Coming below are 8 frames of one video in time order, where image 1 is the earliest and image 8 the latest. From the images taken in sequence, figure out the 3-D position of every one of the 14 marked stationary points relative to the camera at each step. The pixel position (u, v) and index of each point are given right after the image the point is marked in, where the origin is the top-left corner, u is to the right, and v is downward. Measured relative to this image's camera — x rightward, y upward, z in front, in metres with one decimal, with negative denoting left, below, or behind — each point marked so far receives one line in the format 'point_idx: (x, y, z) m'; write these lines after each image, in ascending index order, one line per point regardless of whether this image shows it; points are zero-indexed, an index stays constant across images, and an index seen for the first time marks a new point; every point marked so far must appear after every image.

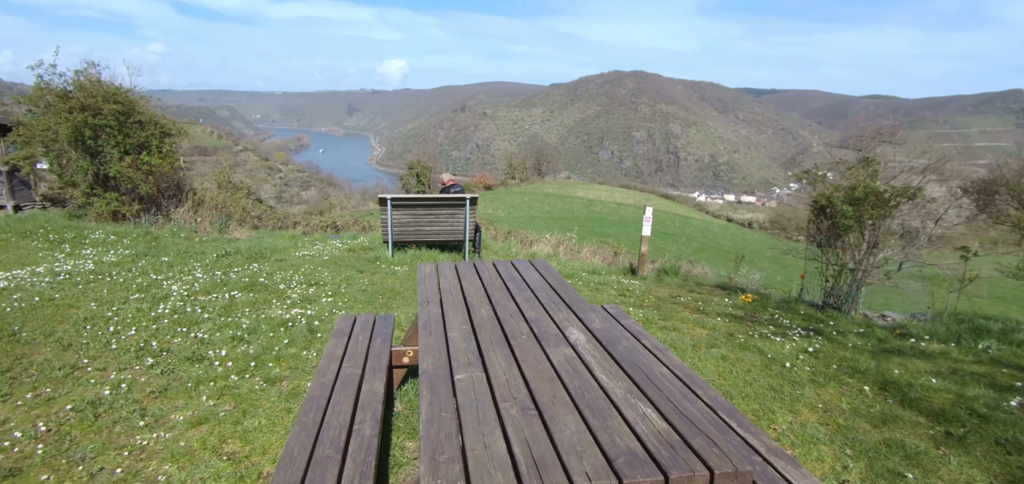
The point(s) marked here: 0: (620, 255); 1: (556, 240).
0: (+2.2, -0.3, +10.3) m
1: (+0.9, 0.0, +11.5) m
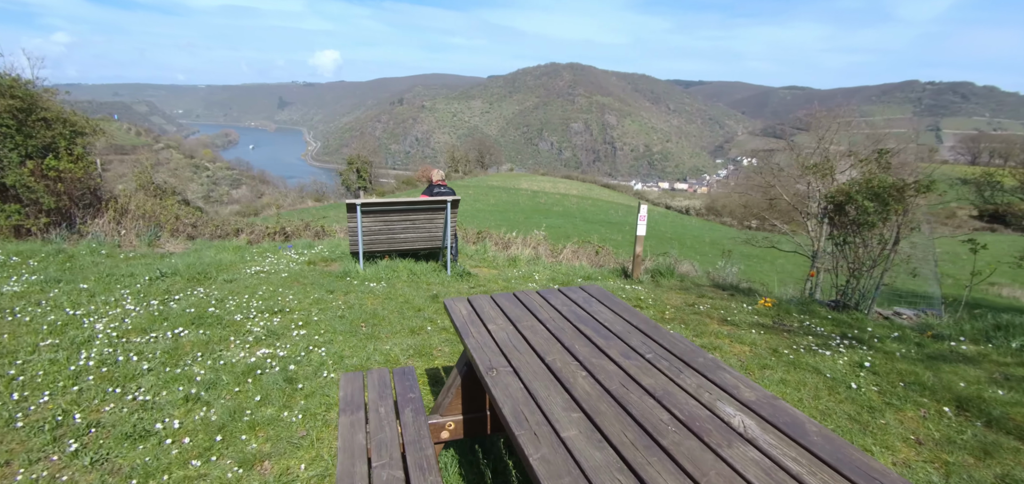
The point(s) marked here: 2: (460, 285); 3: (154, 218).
0: (+1.7, -0.2, +9.7) m
1: (+0.4, 0.0, +10.7) m
2: (-0.6, -0.5, +6.6) m
3: (-6.6, +0.4, +9.4) m
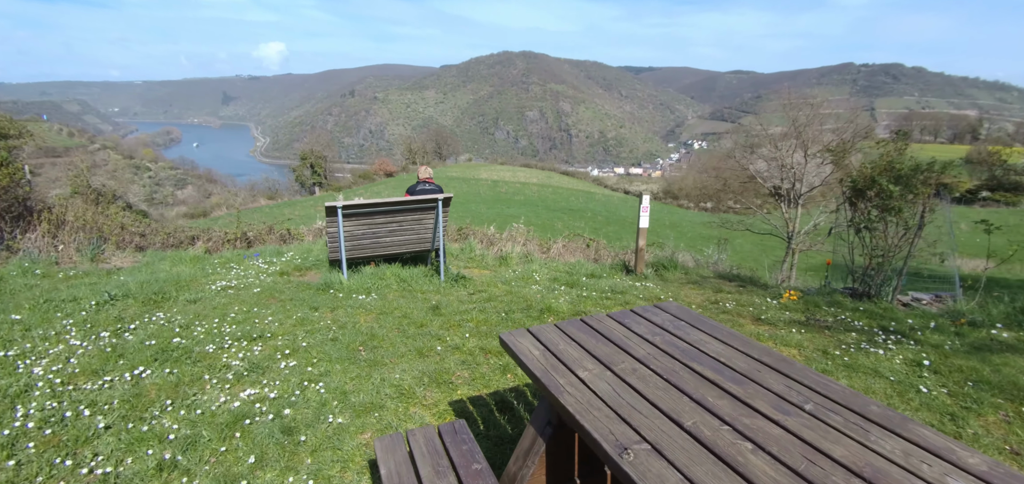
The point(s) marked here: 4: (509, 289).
0: (+1.5, -0.1, +9.2) m
1: (+0.1, +0.1, +10.1) m
2: (-0.6, -0.6, +6.0) m
3: (-6.8, +0.2, +8.3) m
4: (0.0, -0.6, +6.2) m
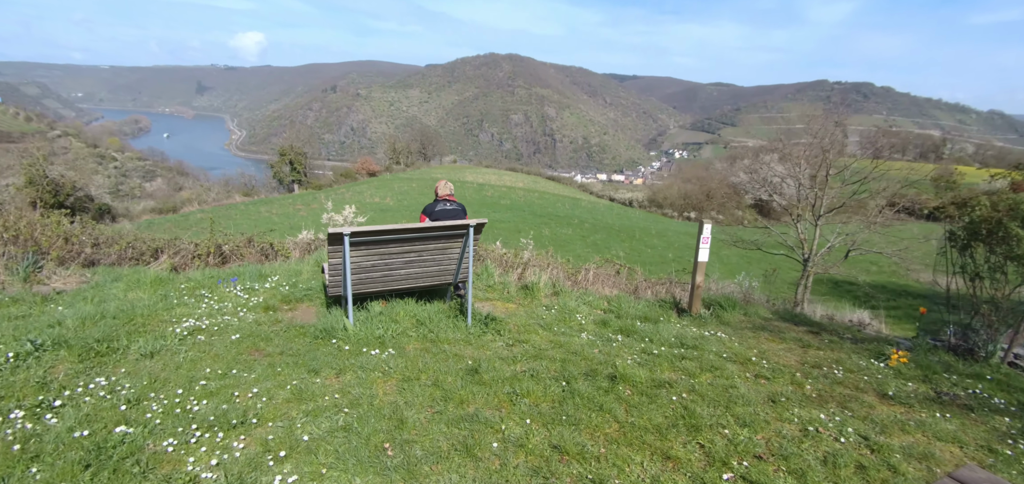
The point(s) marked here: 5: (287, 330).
0: (+1.9, -0.5, +8.1) m
1: (+0.4, -0.3, +9.0) m
2: (-0.2, -0.9, +4.8) m
3: (-6.5, 0.0, +6.8) m
4: (+0.4, -0.9, +5.0) m
5: (-2.1, -0.8, +4.9) m
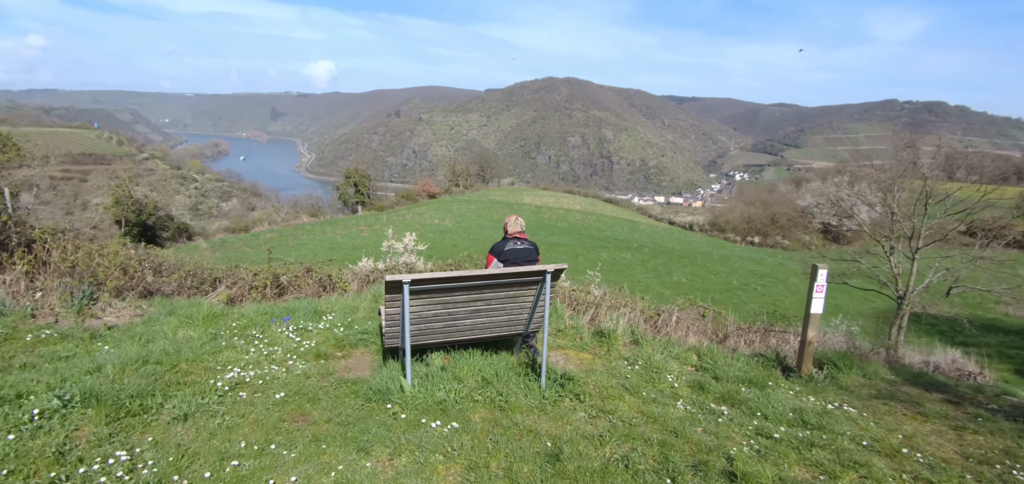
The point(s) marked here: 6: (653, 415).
0: (+2.8, -1.1, +7.2) m
1: (+1.5, -0.9, +8.2) m
2: (+0.5, -1.3, +4.1) m
3: (-5.6, -0.4, +6.8) m
4: (+1.1, -1.3, +4.2) m
5: (-1.4, -1.2, +4.3) m
6: (+1.1, -1.3, +4.0) m
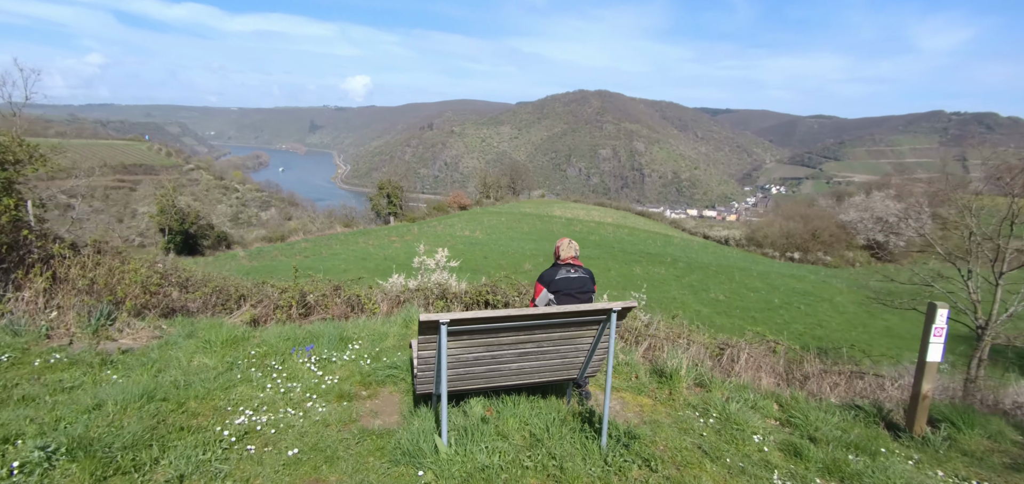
0: (+3.4, -1.4, +6.3) m
1: (+2.1, -1.2, +7.3) m
2: (+0.9, -1.5, +3.3) m
3: (-5.0, -0.6, +6.4) m
4: (+1.4, -1.5, +3.4) m
5: (-1.0, -1.4, +3.7) m
6: (+1.4, -1.6, +3.2) m
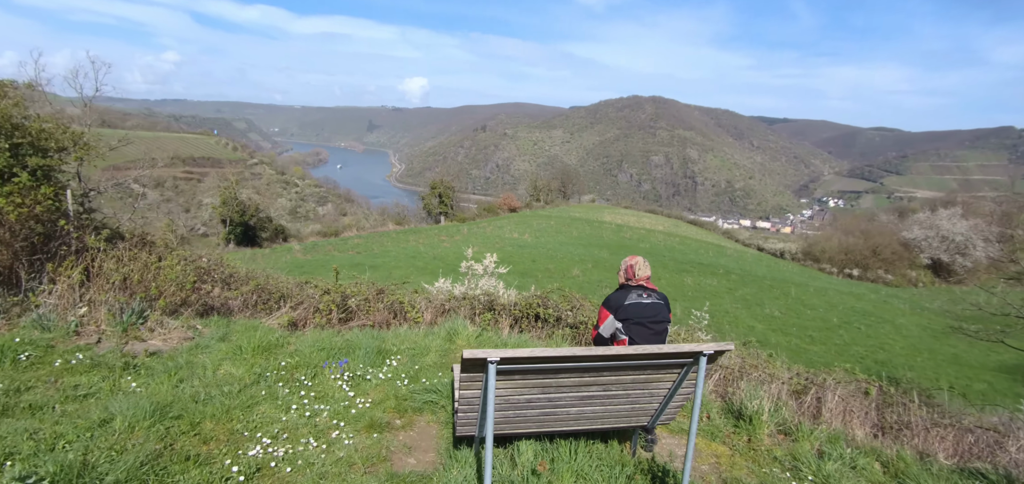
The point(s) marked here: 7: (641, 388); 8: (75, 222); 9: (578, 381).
0: (+3.9, -1.7, +5.3) m
1: (+2.7, -1.4, +6.4) m
2: (+1.1, -1.7, +2.5) m
3: (-4.4, -0.5, +6.1) m
4: (+1.7, -1.7, +2.6) m
5: (-0.7, -1.4, +3.1) m
6: (+1.7, -1.7, +2.4) m
7: (+0.8, -0.8, +3.0) m
8: (-5.6, +0.3, +6.8) m
9: (+0.4, -0.7, +2.9) m
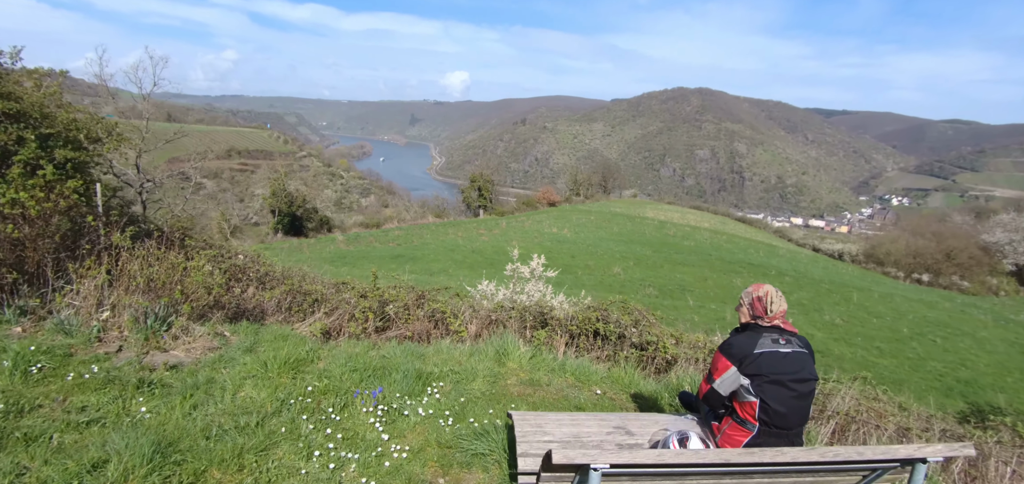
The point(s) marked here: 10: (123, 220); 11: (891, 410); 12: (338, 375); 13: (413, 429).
0: (+4.4, -1.8, +4.1) m
1: (+3.3, -1.5, +5.4) m
2: (+1.5, -1.8, +1.6) m
3: (-3.8, -0.5, +5.6) m
4: (+2.0, -1.9, +1.6) m
5: (-0.3, -1.5, +2.3) m
6: (+2.0, -1.9, +1.4) m
7: (+1.1, -1.0, +2.1) m
8: (-4.9, +0.3, +6.3) m
9: (+0.7, -0.9, +2.0) m
10: (-5.1, +0.3, +6.8) m
11: (+4.0, -1.7, +5.6) m
12: (-1.5, -1.2, +4.7) m
13: (-0.7, -1.4, +3.8) m
